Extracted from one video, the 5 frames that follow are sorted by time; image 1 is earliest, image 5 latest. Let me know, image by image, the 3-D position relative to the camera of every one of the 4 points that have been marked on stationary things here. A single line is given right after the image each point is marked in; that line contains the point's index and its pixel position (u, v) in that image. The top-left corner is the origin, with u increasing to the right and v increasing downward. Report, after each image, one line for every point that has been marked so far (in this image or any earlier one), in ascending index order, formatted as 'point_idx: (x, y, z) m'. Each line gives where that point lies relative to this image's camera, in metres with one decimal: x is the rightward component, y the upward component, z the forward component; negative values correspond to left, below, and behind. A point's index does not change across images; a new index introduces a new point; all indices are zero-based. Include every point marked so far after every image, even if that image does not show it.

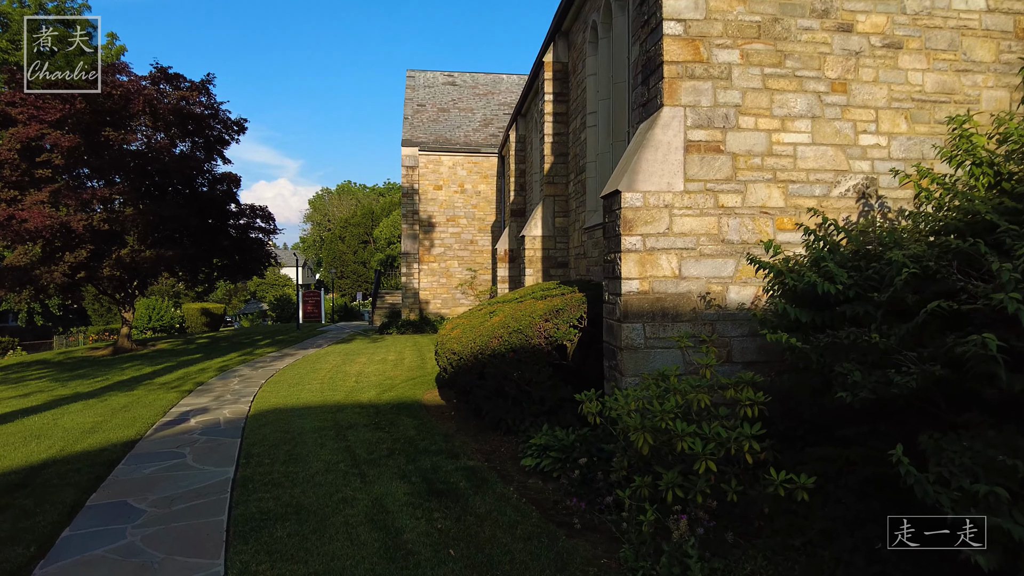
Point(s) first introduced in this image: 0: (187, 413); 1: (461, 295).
0: (-3.6, -1.4, +7.2) m
1: (-1.6, -0.2, +19.6) m
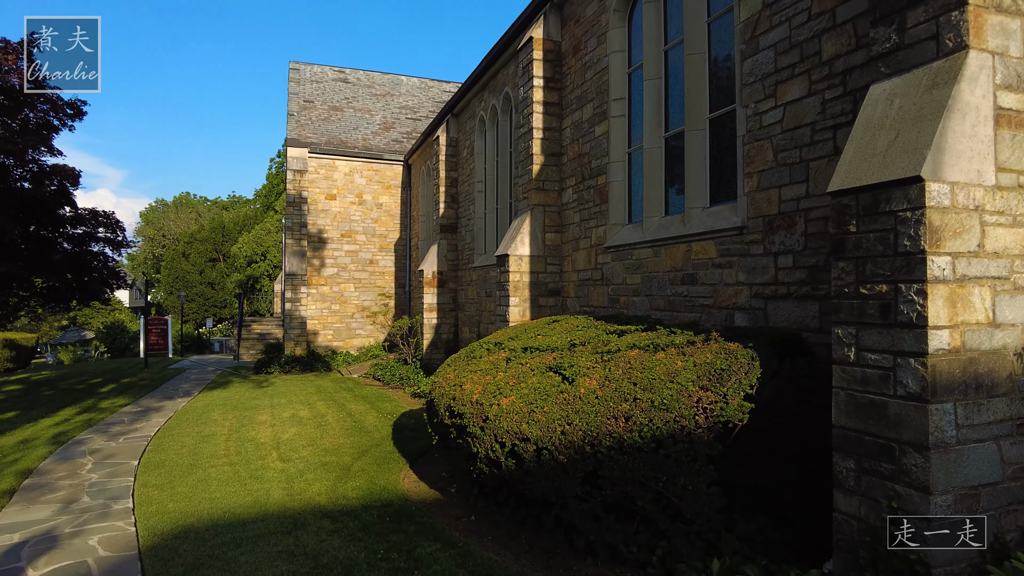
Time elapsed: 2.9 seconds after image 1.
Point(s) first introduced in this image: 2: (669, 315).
0: (-3.1, -1.7, +4.1) m
1: (-4.0, -1.0, +16.7) m
2: (+1.4, -0.2, +5.8) m
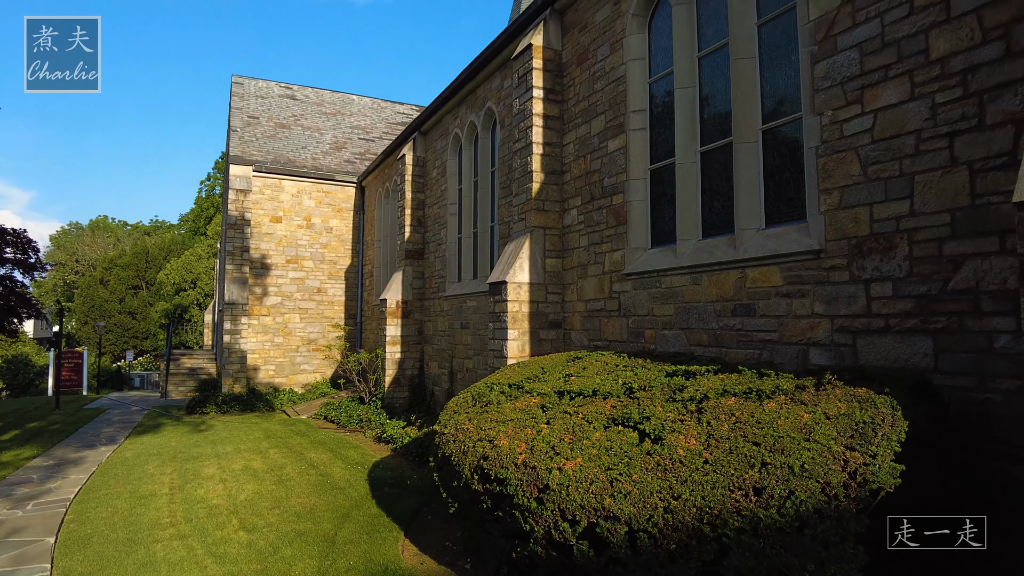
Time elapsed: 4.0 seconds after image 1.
0: (-2.8, -1.8, +2.8) m
1: (-5.0, -1.7, +15.3) m
2: (+1.6, -0.5, +5.0) m
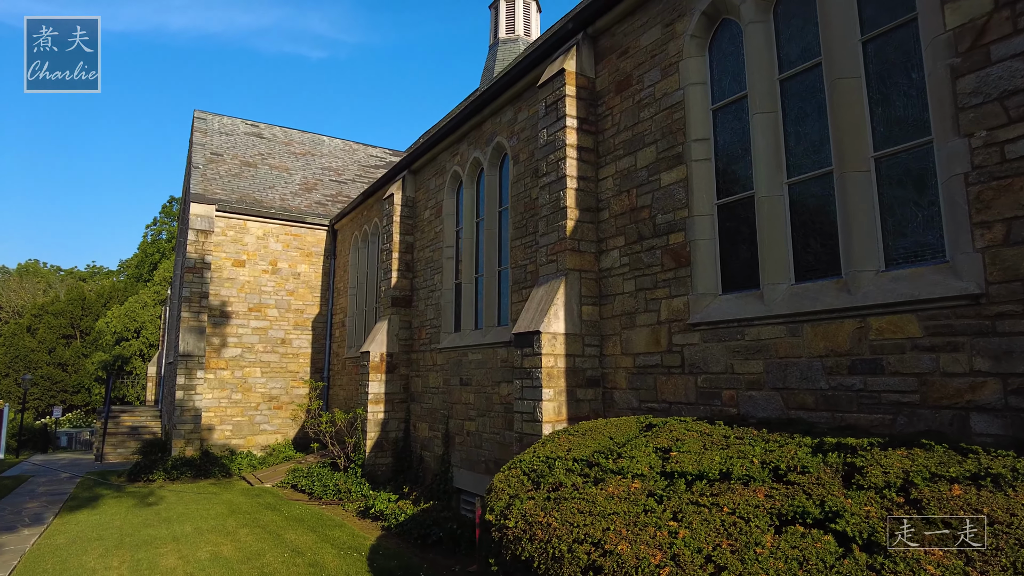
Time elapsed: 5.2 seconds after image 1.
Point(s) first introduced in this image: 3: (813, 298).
0: (-2.1, -1.9, +1.6) m
1: (-5.3, -2.8, +13.7) m
2: (+2.1, -0.8, +4.2) m
3: (+2.0, -0.1, +4.4) m
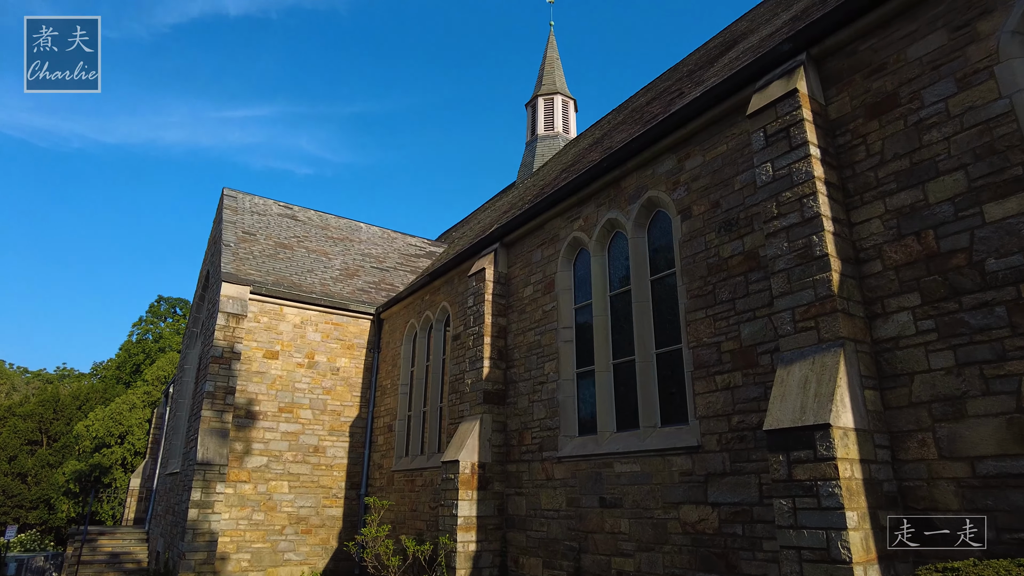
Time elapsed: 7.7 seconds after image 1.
0: (-0.2, -1.5, -0.5) m
1: (-3.9, -4.5, +11.1) m
2: (+3.9, -1.0, +2.4) m
3: (+3.9, -0.3, +2.7) m
